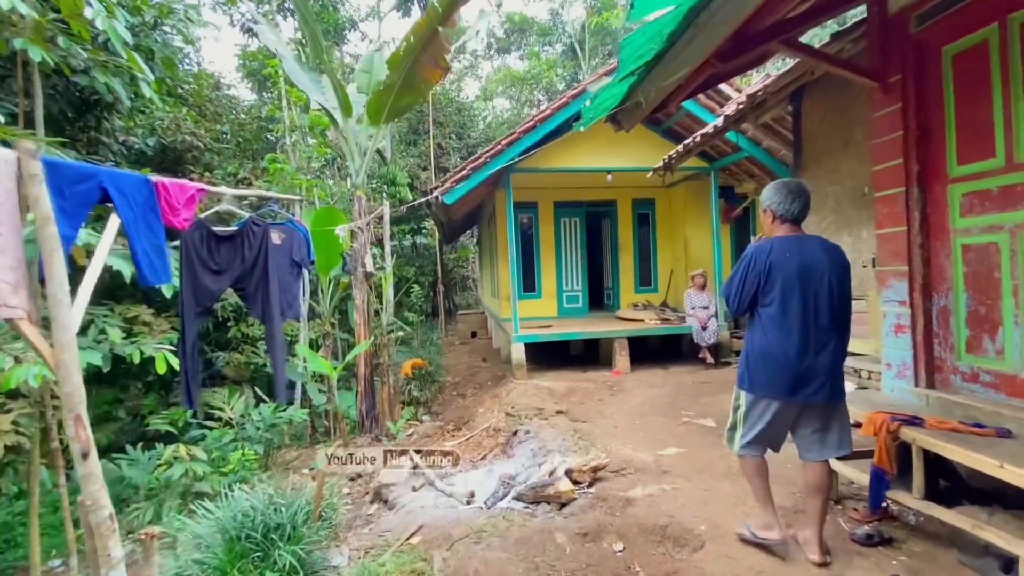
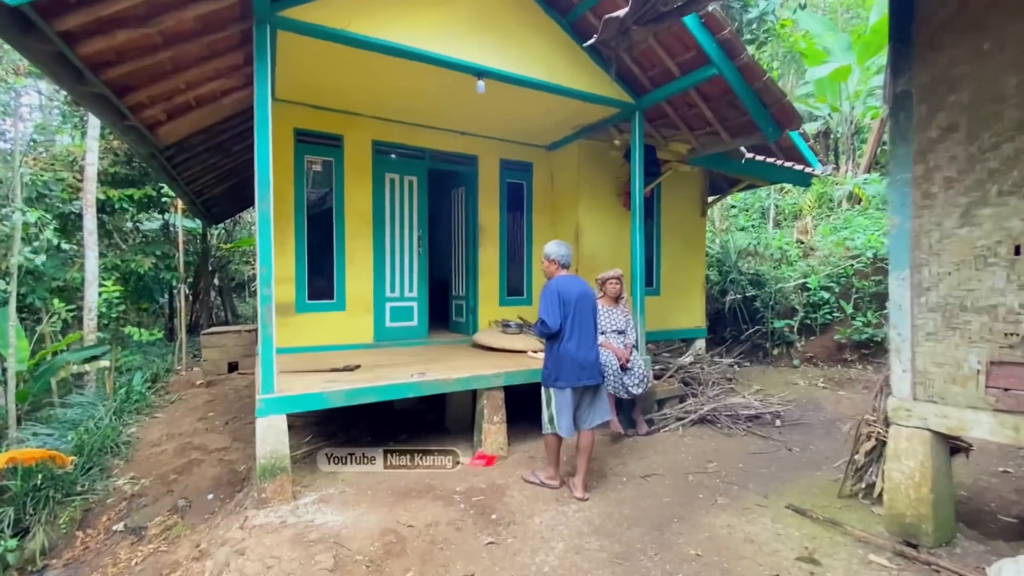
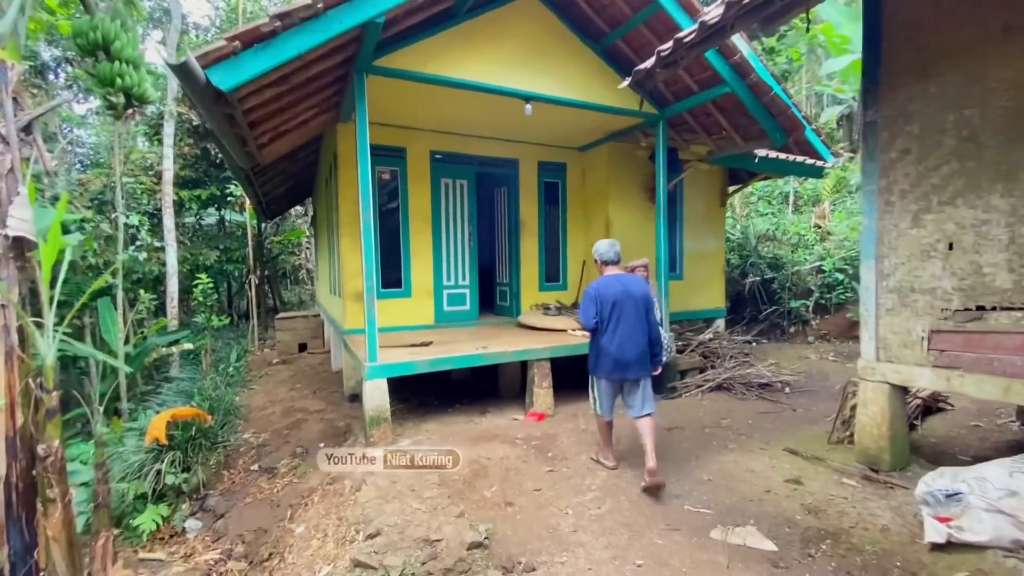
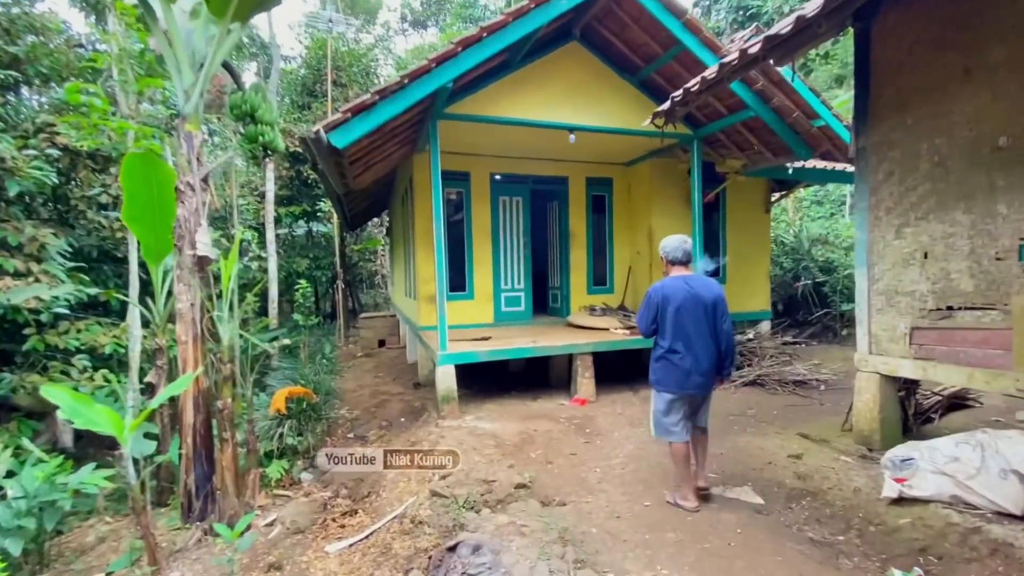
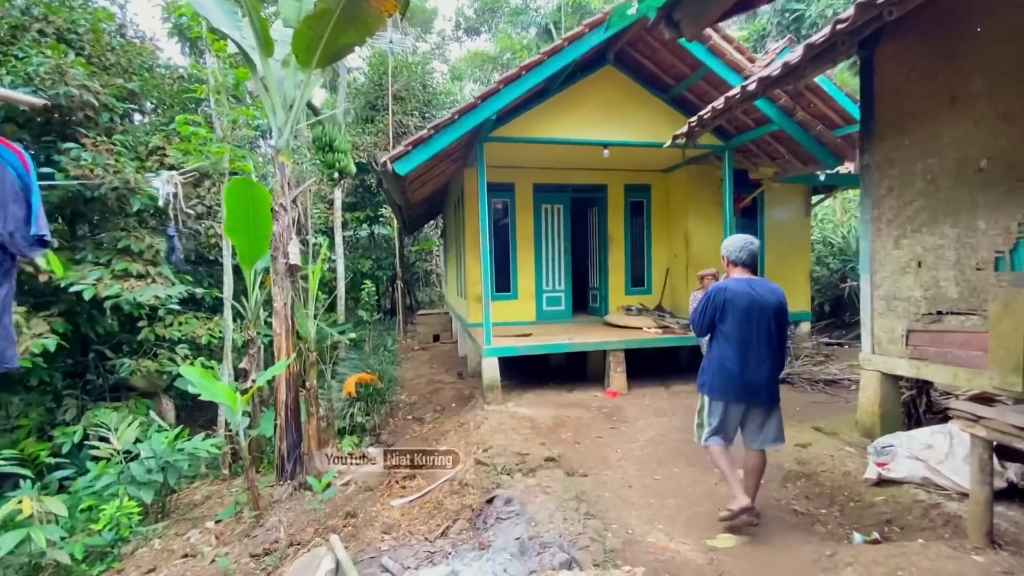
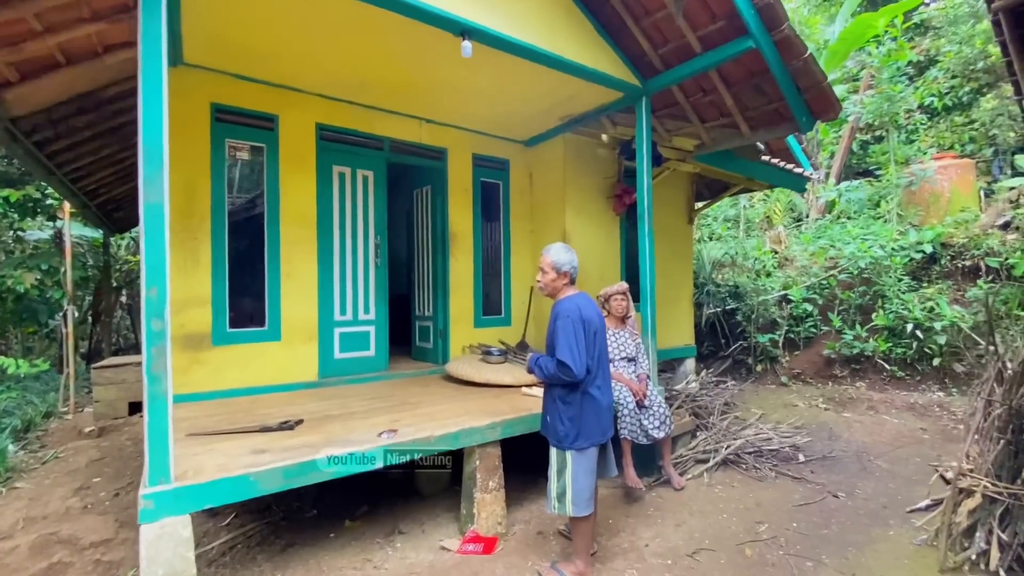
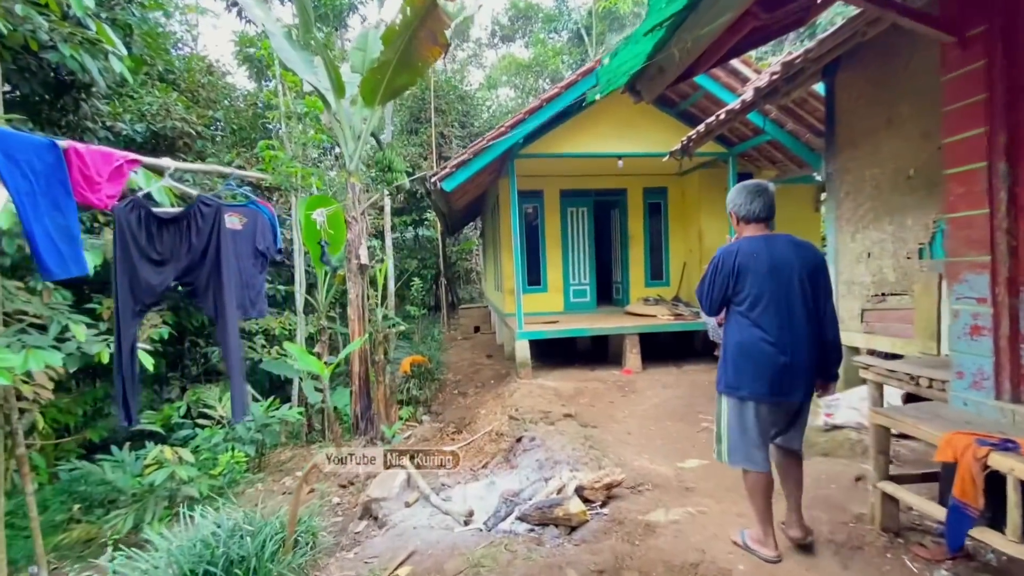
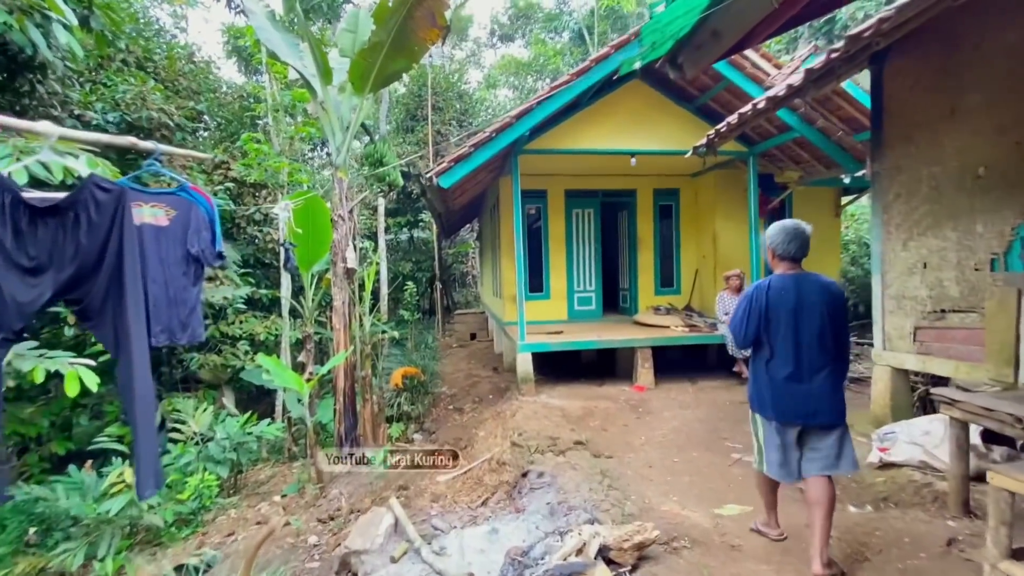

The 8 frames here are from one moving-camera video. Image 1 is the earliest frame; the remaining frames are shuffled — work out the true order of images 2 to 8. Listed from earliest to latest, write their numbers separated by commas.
7, 8, 5, 4, 3, 2, 6
